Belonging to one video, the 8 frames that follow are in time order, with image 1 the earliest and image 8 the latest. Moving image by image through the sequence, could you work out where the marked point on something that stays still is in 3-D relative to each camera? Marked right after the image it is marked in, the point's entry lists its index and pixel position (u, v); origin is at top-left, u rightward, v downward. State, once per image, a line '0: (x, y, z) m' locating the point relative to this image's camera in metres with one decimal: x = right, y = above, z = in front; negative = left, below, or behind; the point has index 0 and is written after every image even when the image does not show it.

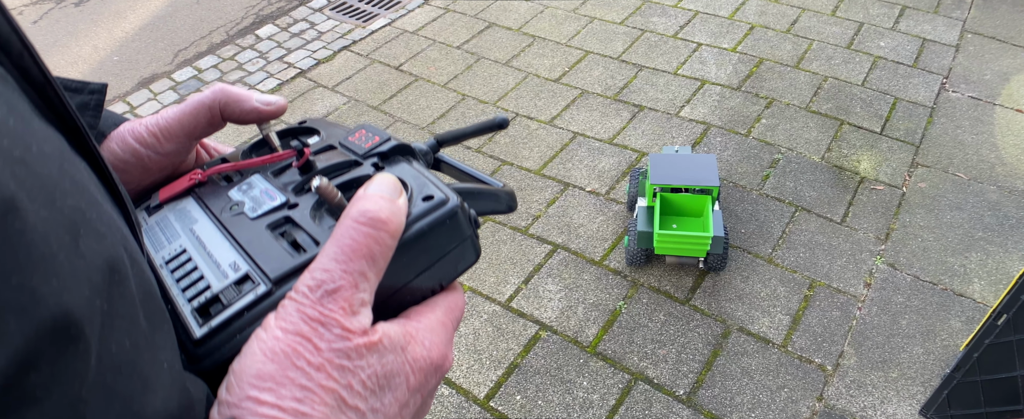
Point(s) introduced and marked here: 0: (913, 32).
0: (+2.7, +1.2, +4.5) m
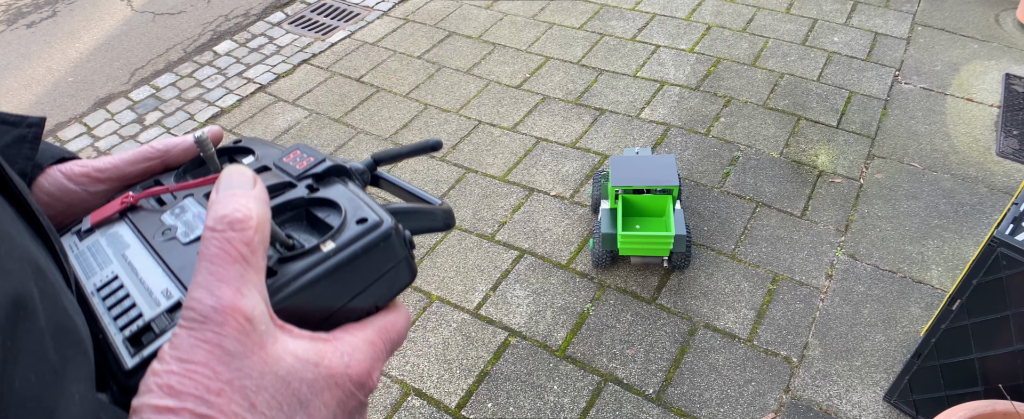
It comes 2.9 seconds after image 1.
0: (+2.5, +1.3, +4.7) m
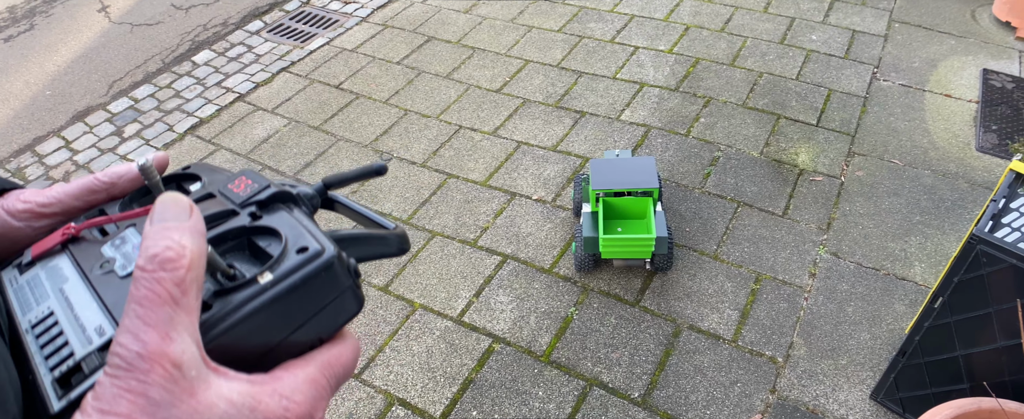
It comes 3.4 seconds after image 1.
0: (+2.3, +1.3, +4.7) m
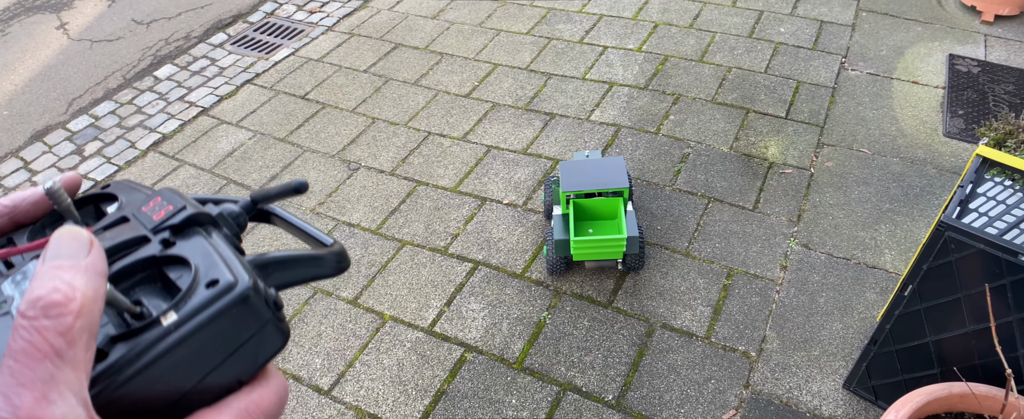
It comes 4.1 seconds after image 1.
0: (+2.1, +1.4, +4.7) m
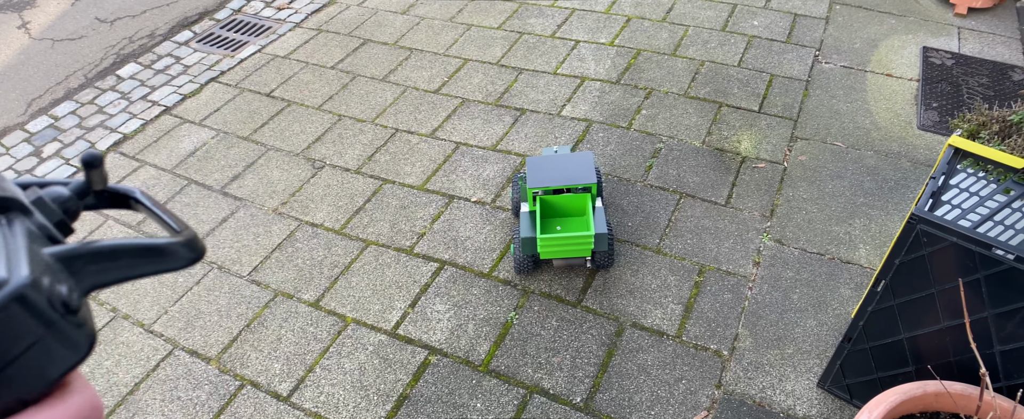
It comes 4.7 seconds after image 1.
0: (+1.9, +1.4, +4.7) m
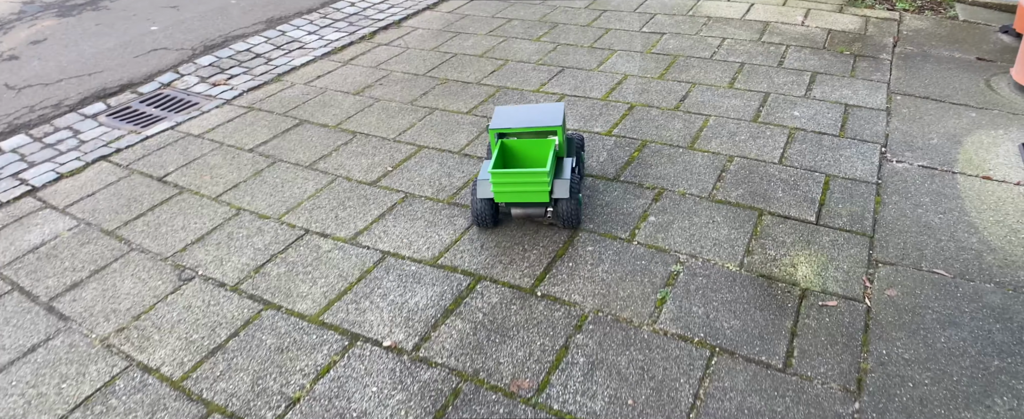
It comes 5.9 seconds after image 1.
0: (+1.8, +0.6, +3.7) m
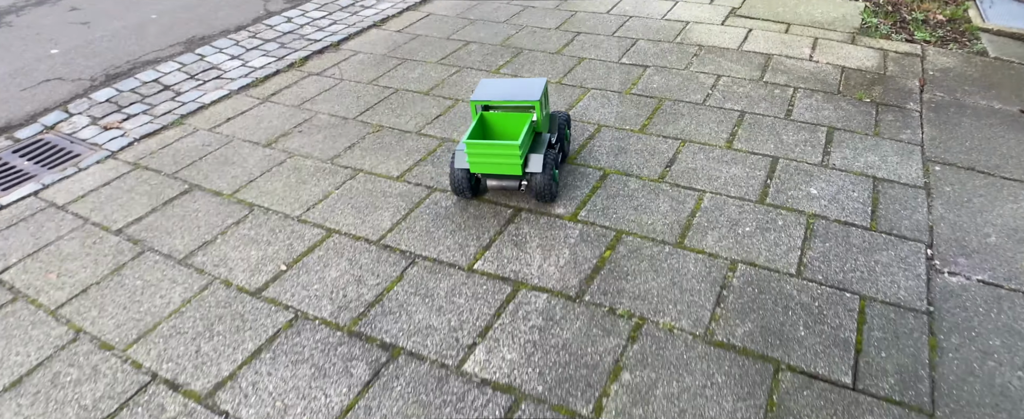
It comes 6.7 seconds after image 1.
0: (+1.5, +0.2, +2.9) m
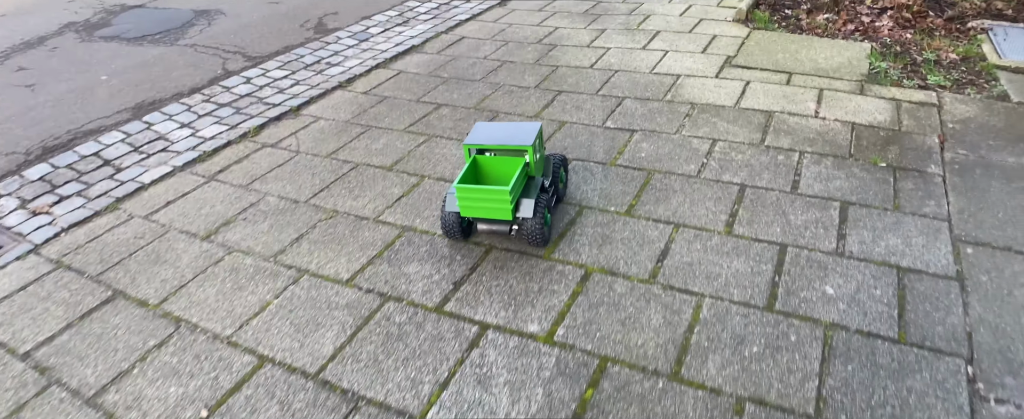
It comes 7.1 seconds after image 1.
0: (+1.4, -0.2, +2.5) m
